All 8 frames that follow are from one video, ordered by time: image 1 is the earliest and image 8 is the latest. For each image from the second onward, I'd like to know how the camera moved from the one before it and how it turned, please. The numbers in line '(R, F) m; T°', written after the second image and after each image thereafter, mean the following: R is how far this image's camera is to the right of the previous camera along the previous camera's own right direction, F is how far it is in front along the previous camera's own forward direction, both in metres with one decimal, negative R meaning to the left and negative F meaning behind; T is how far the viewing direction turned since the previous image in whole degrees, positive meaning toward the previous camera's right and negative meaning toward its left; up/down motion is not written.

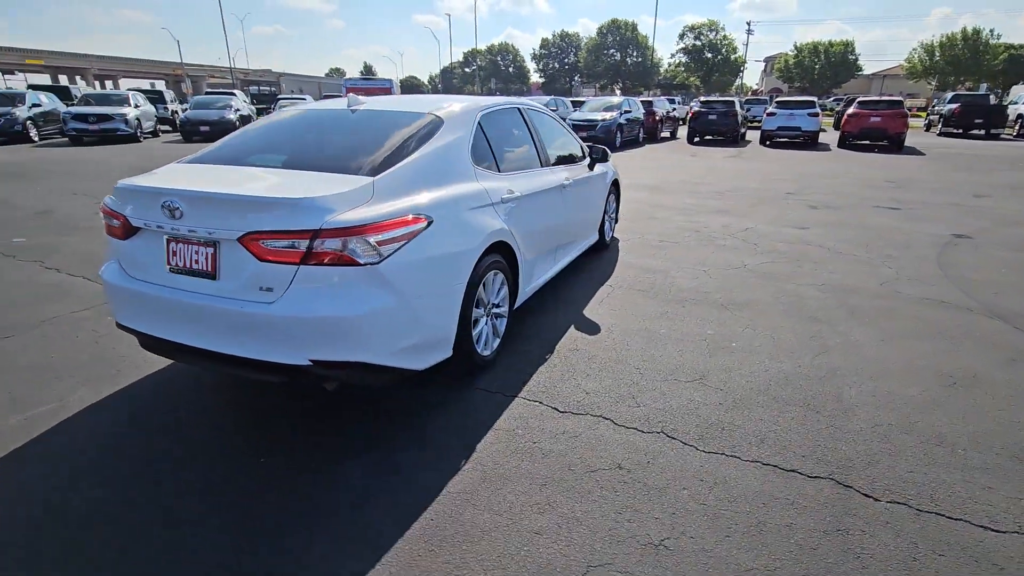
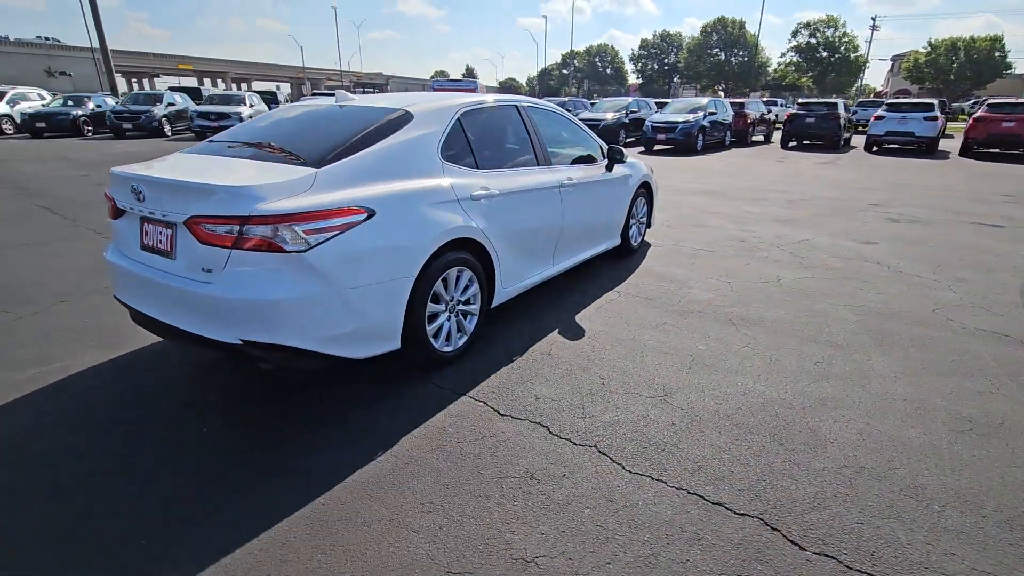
(+0.8, +0.1) m; -10°
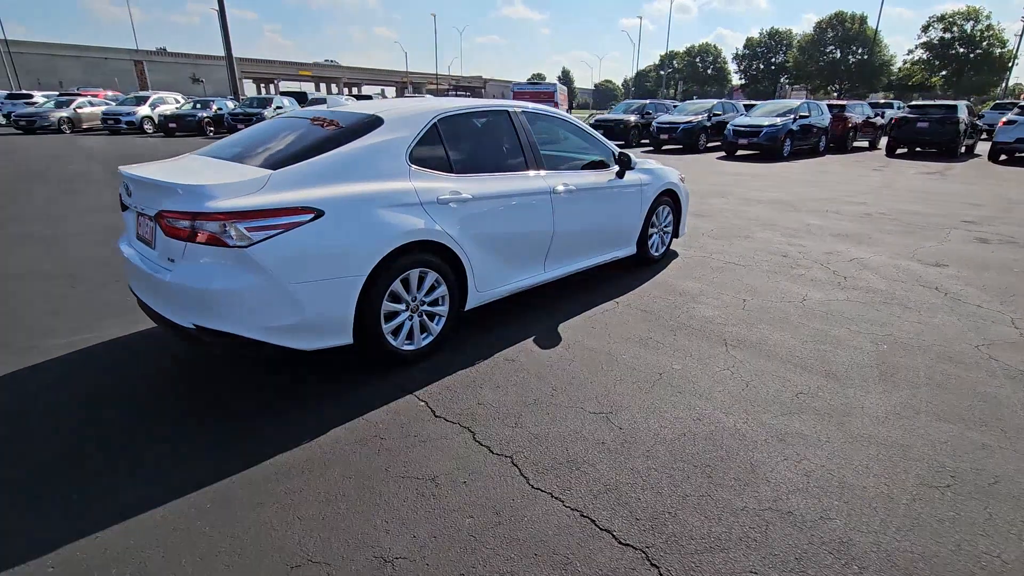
(+0.9, +0.1) m; -10°
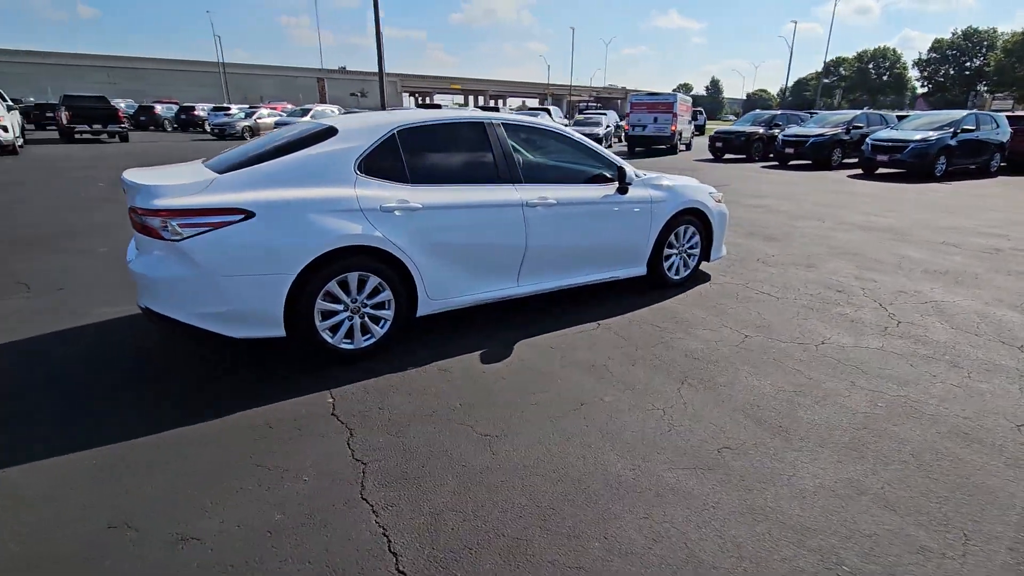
(+1.3, +0.2) m; -14°
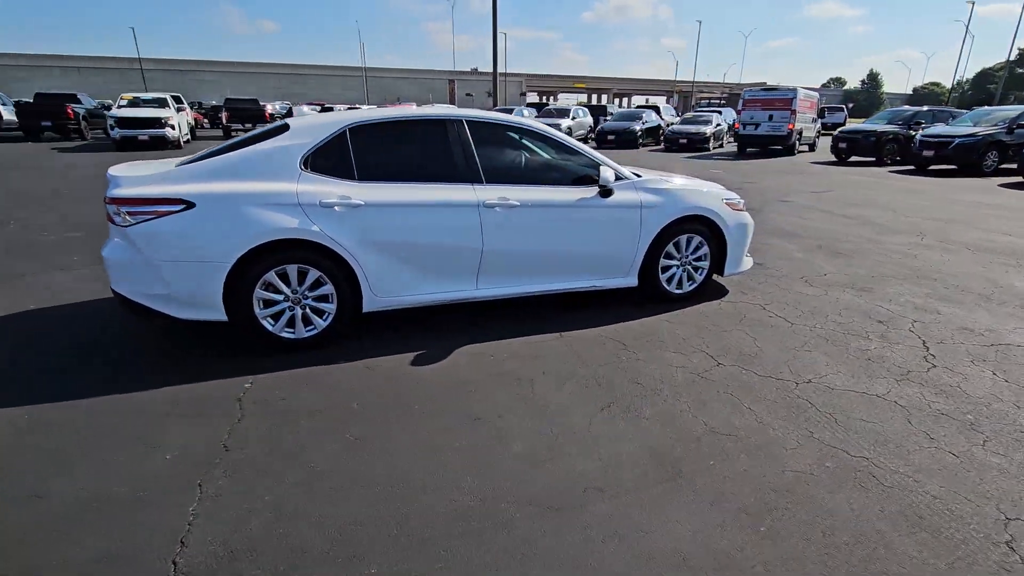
(+1.3, +0.3) m; -13°
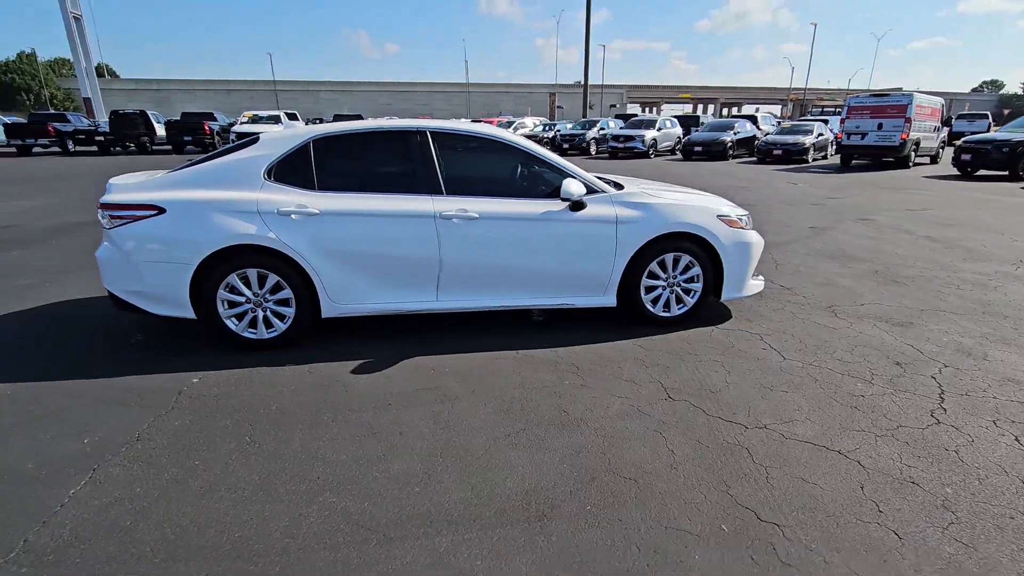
(+1.1, +0.2) m; -11°
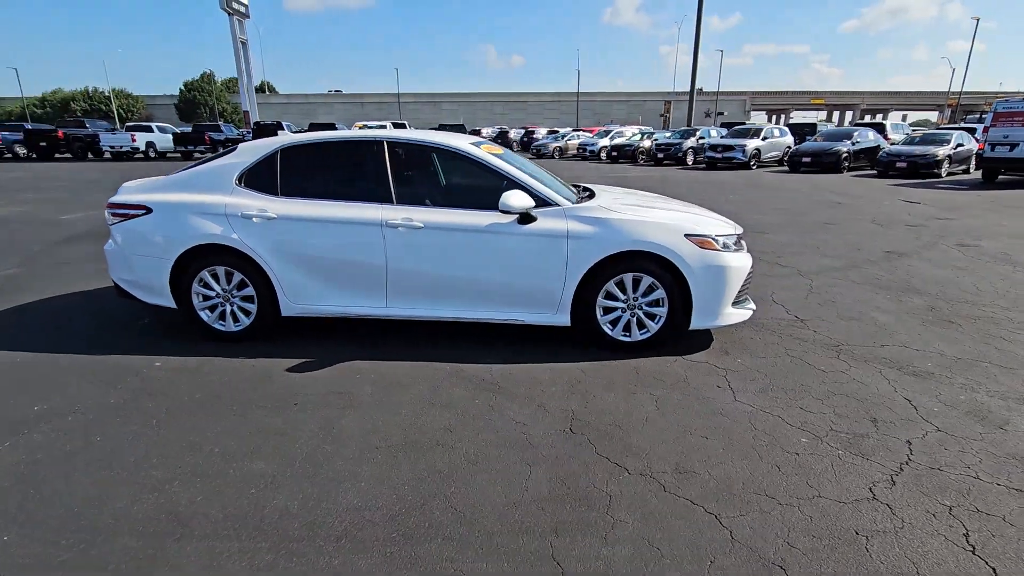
(+1.3, +0.3) m; -12°
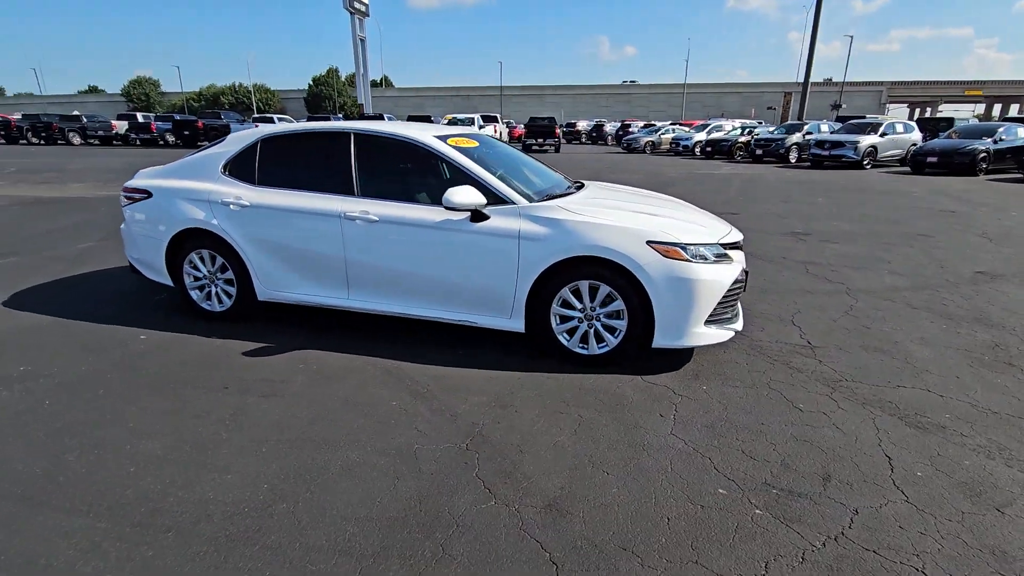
(+1.1, +0.3) m; -11°
